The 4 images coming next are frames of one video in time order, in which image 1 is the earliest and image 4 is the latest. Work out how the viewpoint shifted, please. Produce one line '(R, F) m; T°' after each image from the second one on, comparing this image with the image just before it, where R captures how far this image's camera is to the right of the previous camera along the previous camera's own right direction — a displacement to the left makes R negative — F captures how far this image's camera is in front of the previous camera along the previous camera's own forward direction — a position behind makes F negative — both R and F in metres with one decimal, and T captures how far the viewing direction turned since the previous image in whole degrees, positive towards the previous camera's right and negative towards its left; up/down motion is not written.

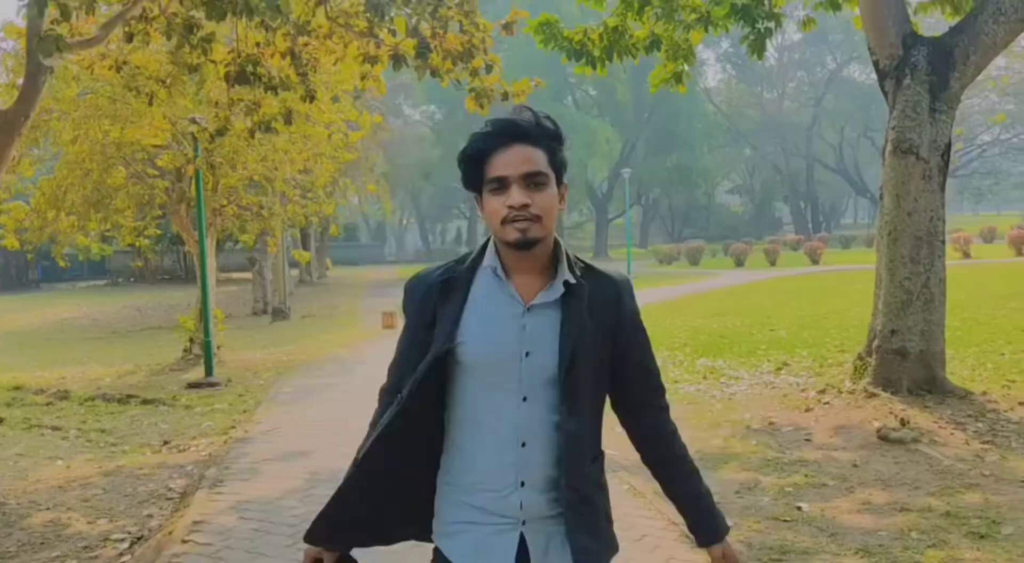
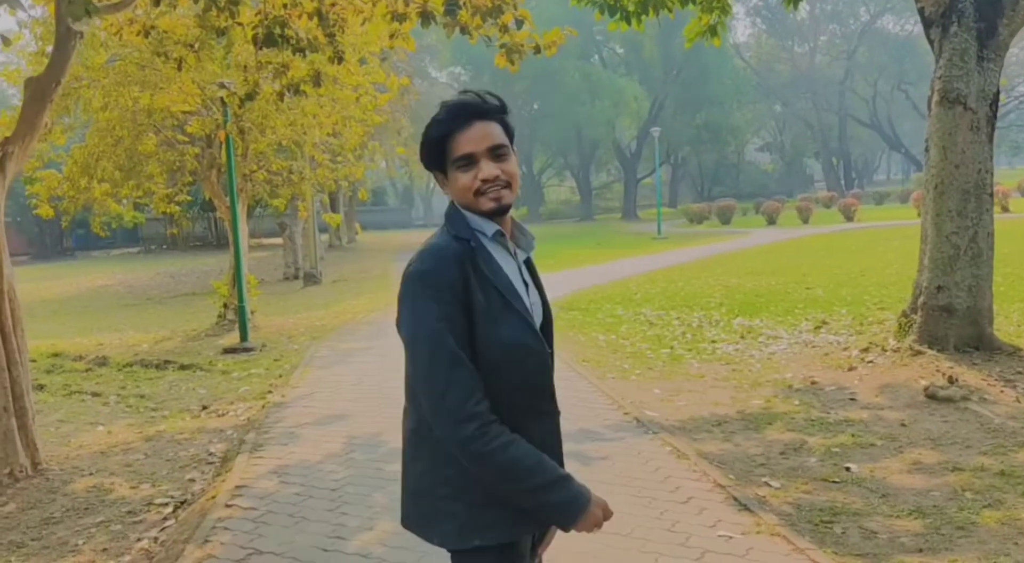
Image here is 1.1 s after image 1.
(-0.1, +0.1) m; -2°
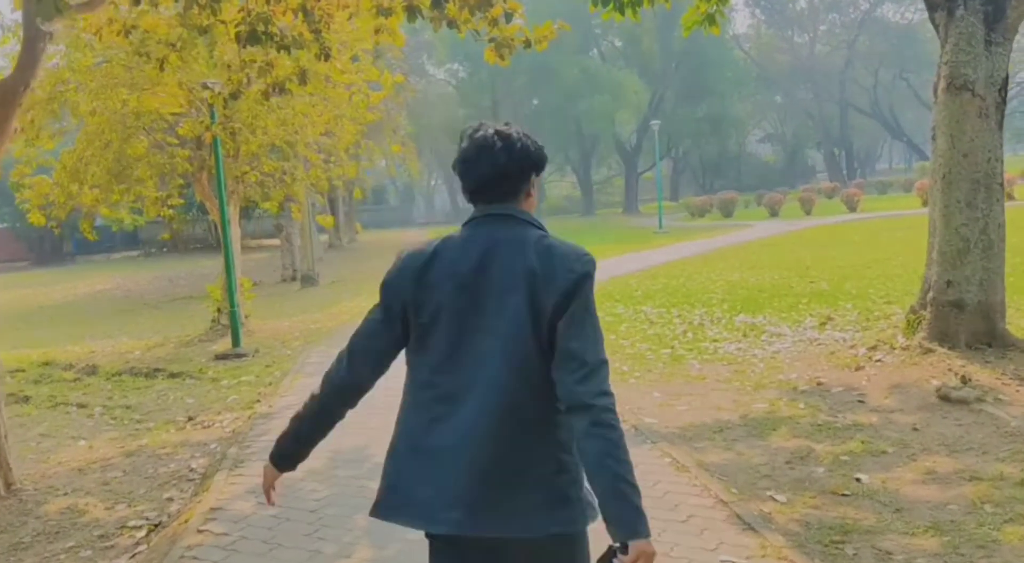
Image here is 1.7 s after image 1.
(+0.1, +0.3) m; 0°
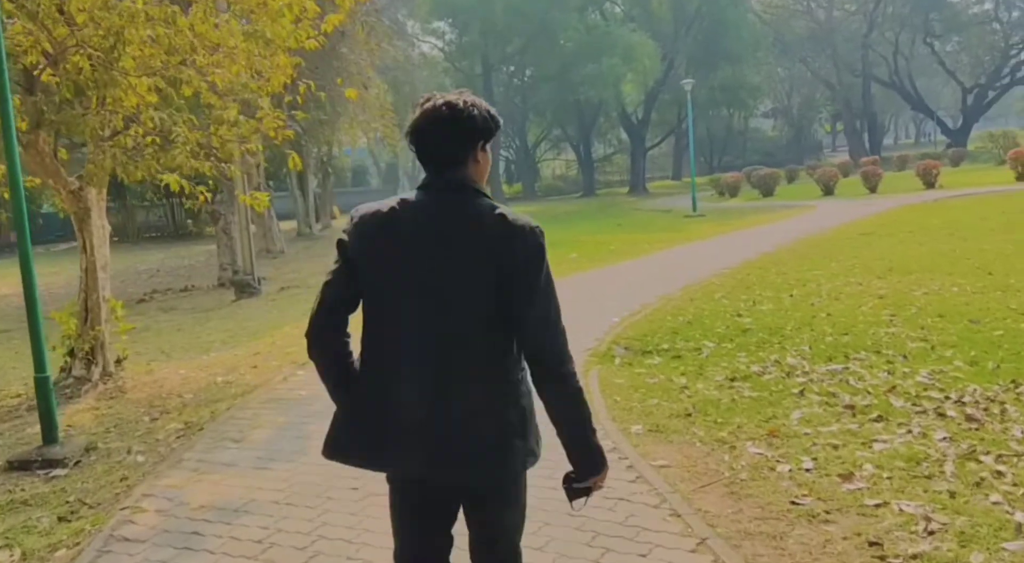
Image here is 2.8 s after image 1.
(-0.4, +5.4) m; +1°
